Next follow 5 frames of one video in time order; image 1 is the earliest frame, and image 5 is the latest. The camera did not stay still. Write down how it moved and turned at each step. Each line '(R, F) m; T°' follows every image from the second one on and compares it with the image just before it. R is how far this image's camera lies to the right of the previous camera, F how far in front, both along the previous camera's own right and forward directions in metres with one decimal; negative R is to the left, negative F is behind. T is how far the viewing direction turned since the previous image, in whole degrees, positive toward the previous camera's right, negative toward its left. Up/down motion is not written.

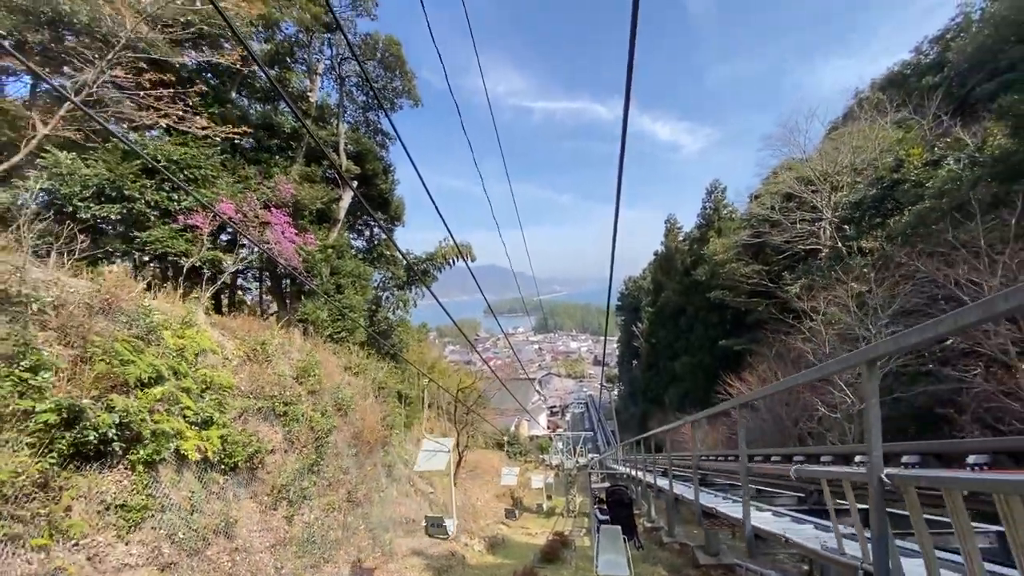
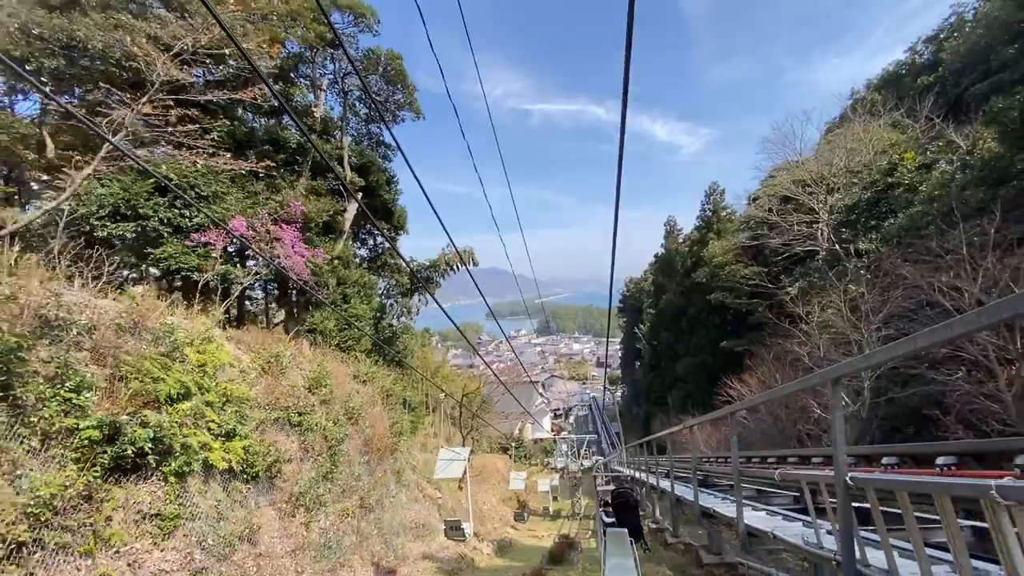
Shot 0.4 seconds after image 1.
(0.0, -0.2) m; 0°
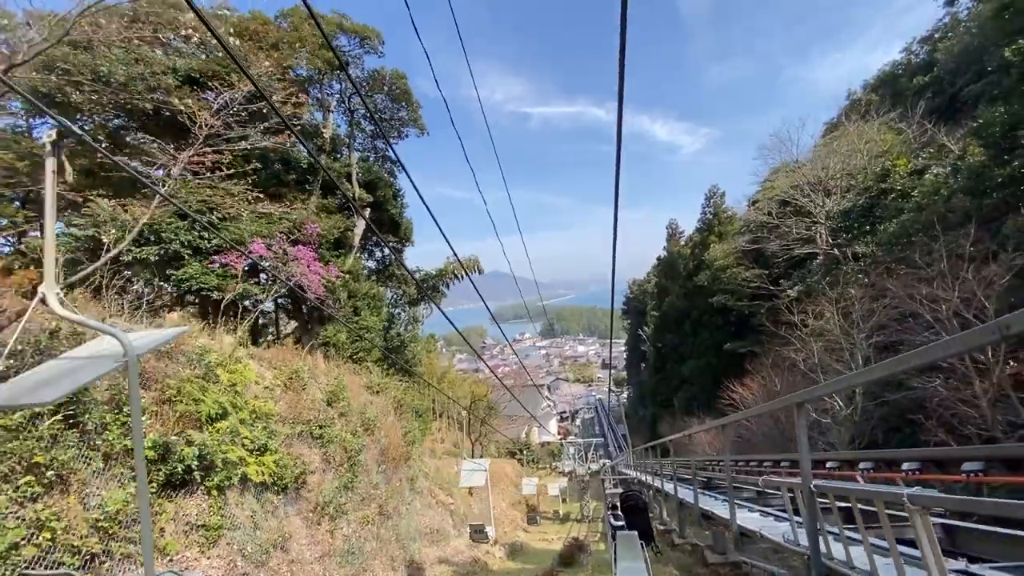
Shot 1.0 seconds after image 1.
(-0.1, -0.4) m; 0°
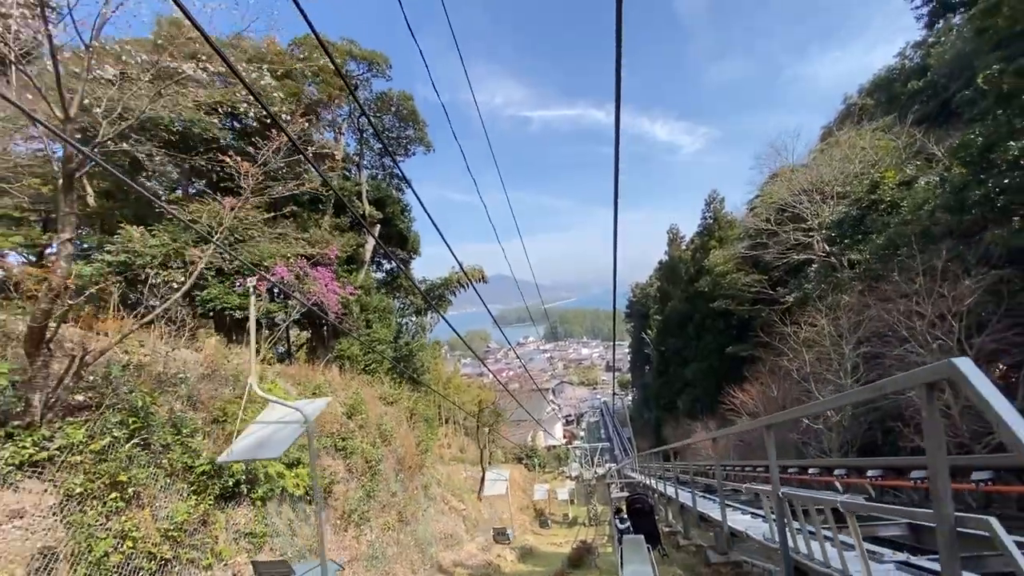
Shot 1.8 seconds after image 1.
(-0.1, -0.5) m; 0°
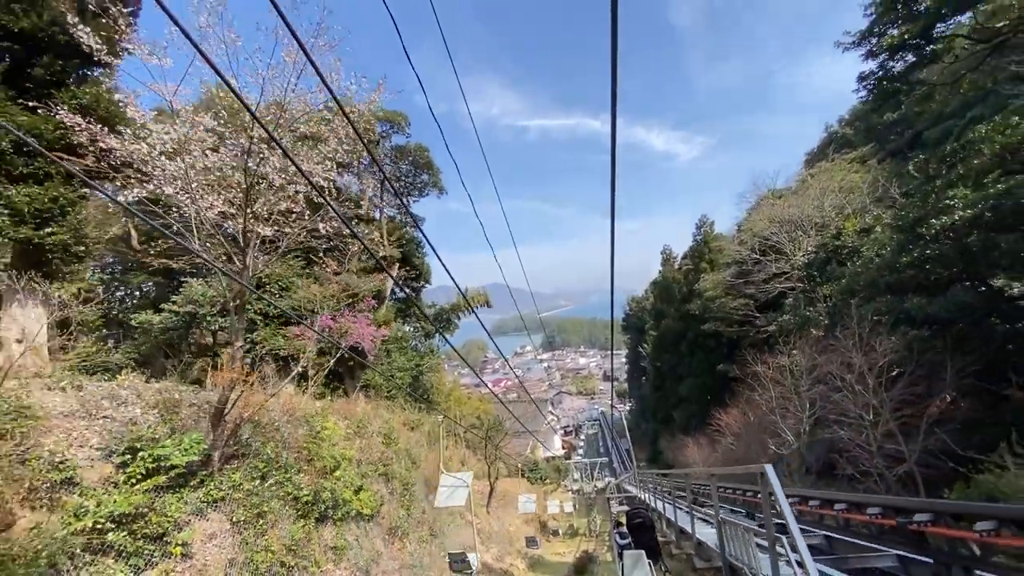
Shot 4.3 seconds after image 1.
(-0.3, -1.5) m; 0°
